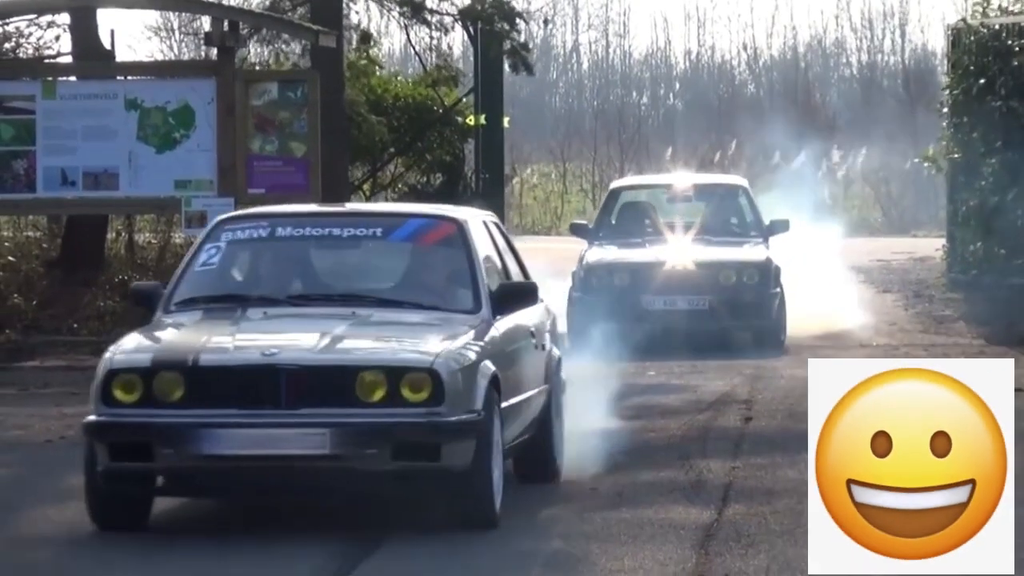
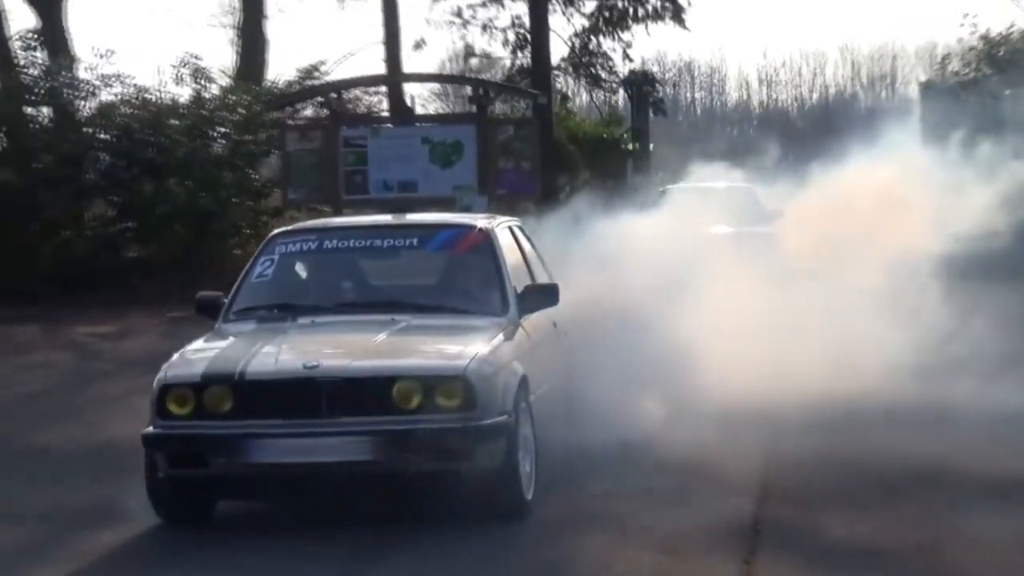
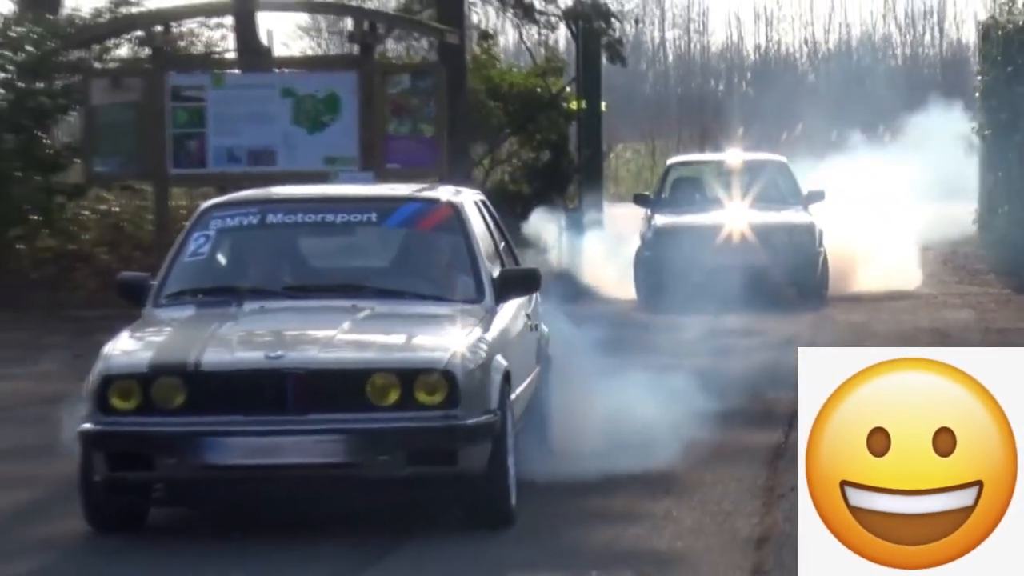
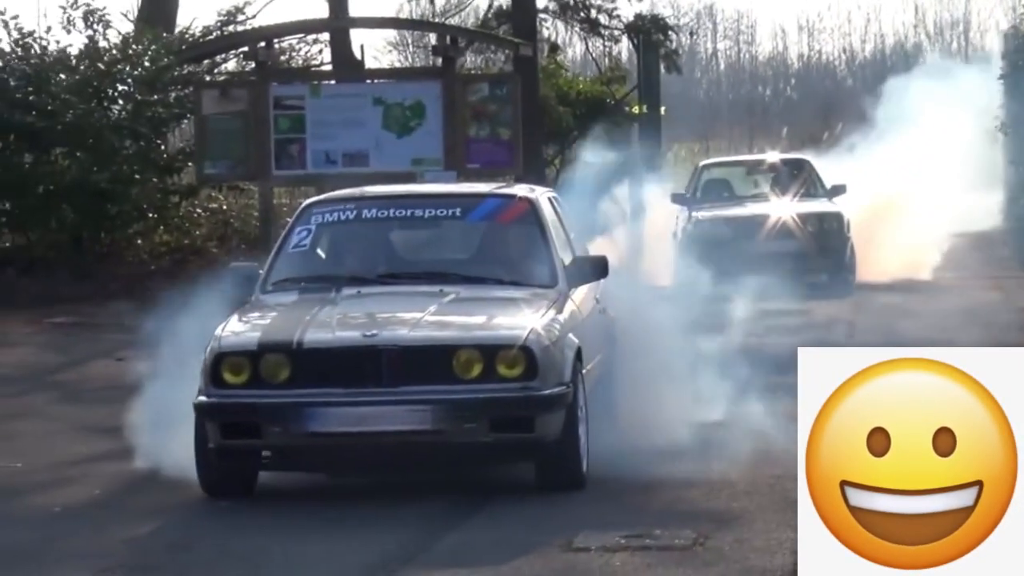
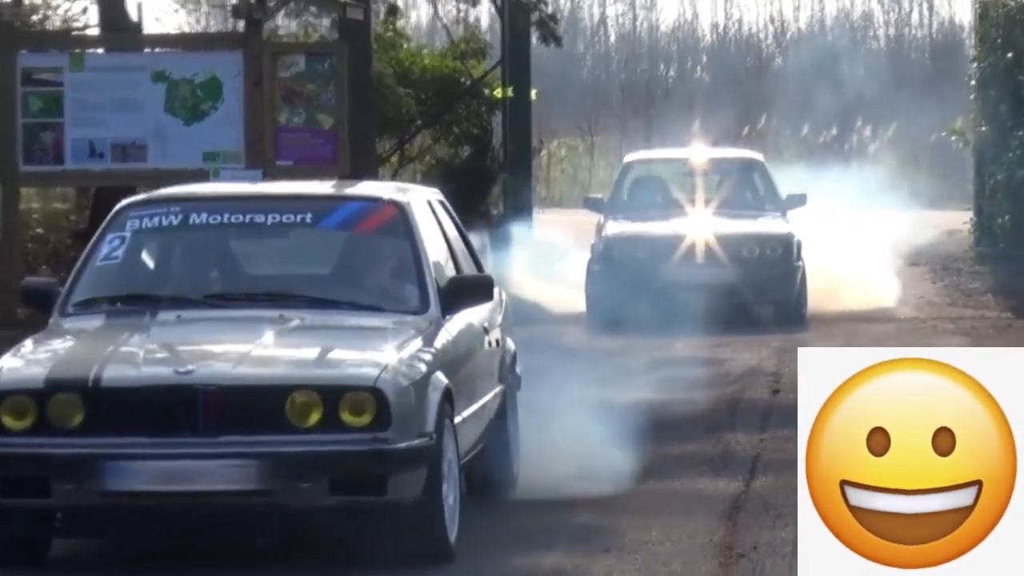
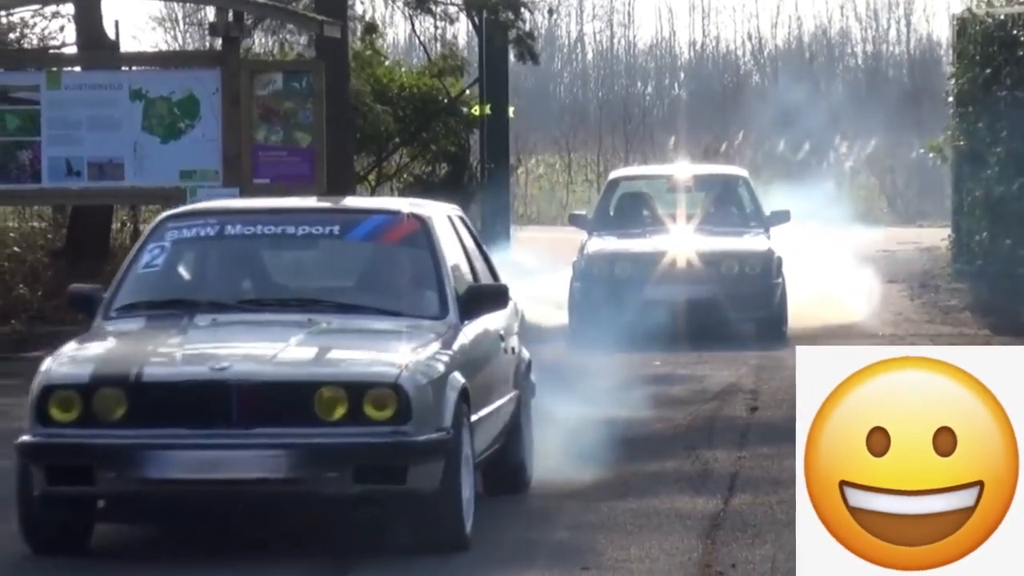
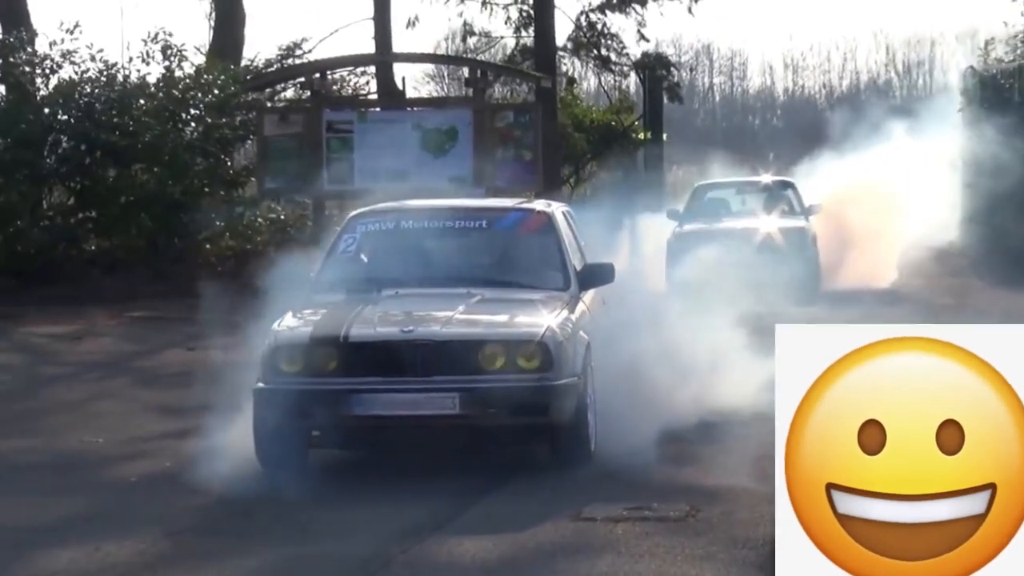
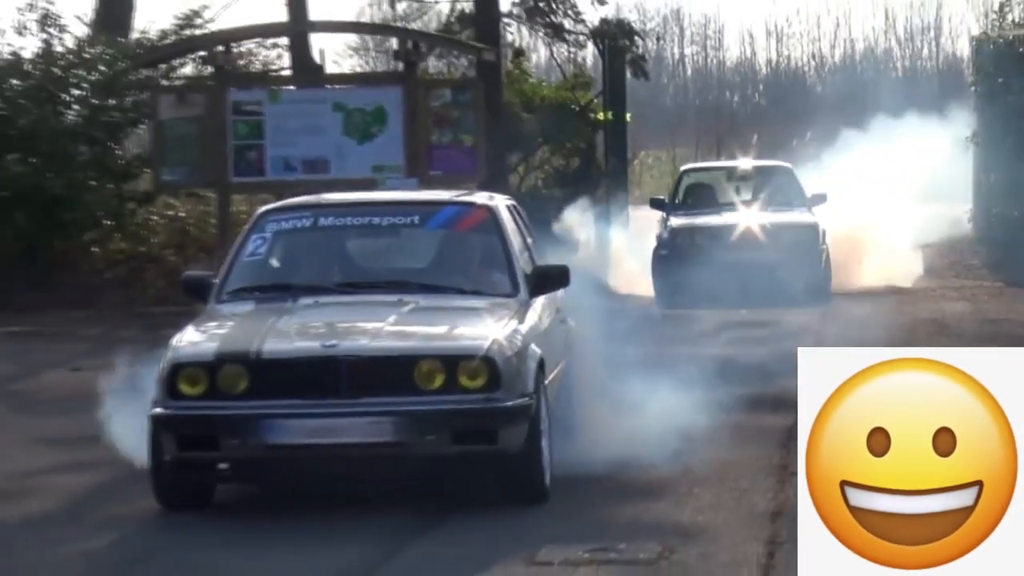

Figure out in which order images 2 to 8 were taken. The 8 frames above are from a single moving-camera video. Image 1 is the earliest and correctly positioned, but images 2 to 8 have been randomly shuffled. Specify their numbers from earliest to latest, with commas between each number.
6, 5, 3, 8, 4, 7, 2
